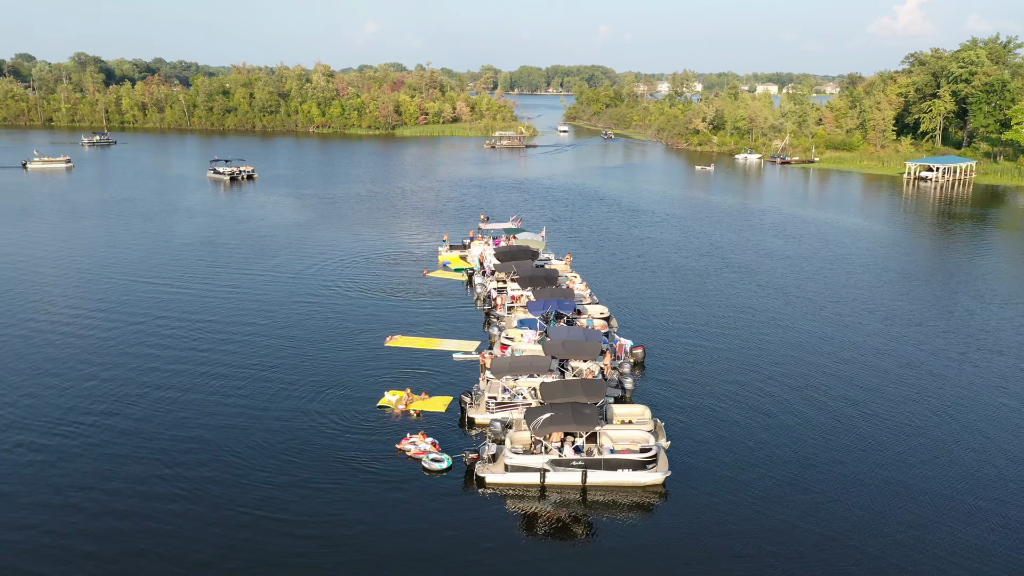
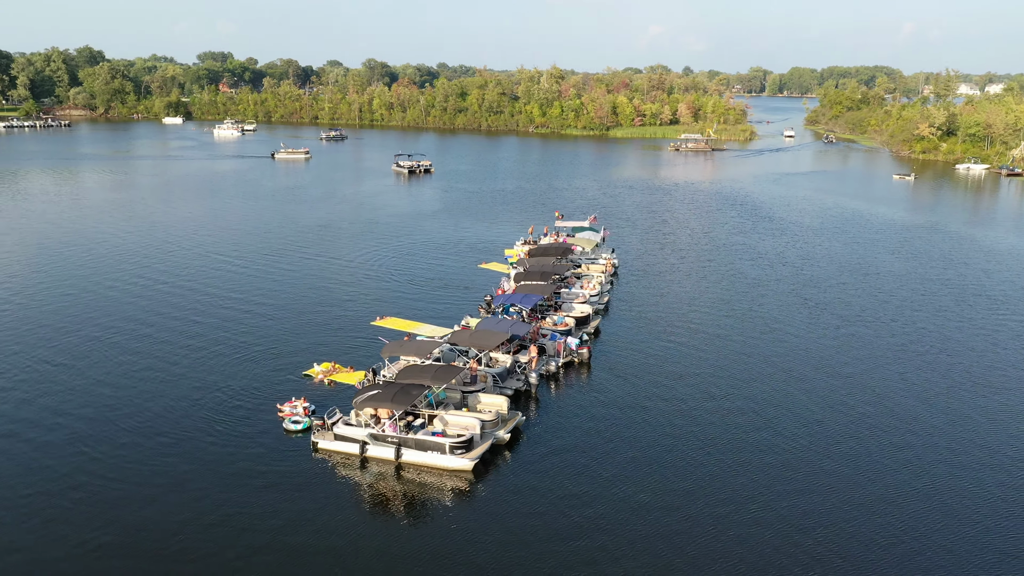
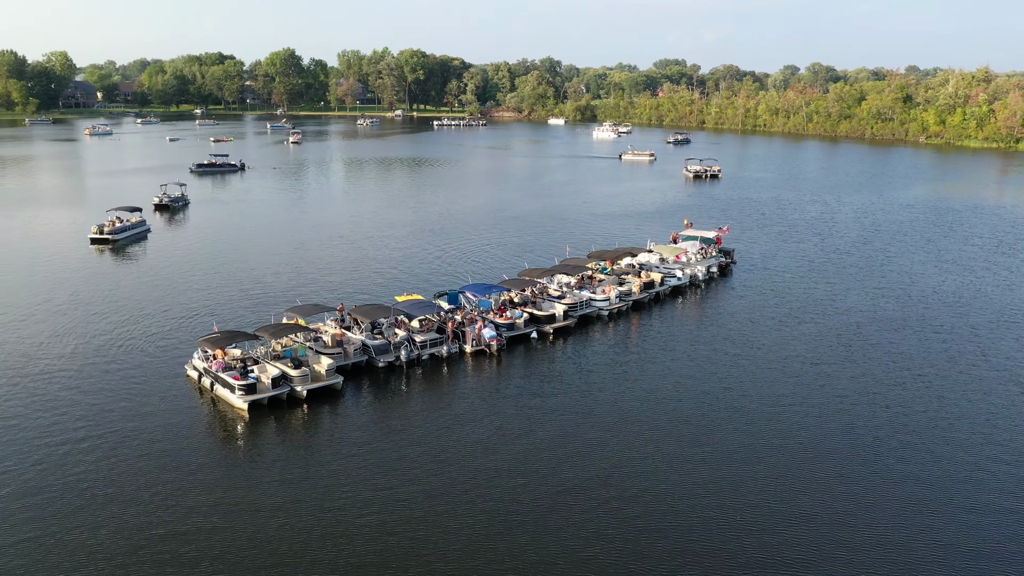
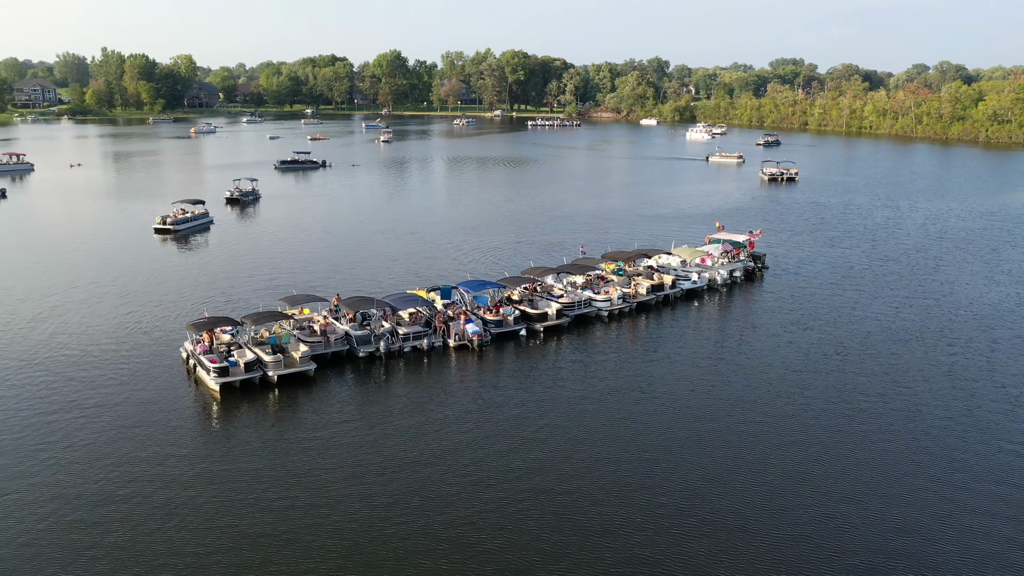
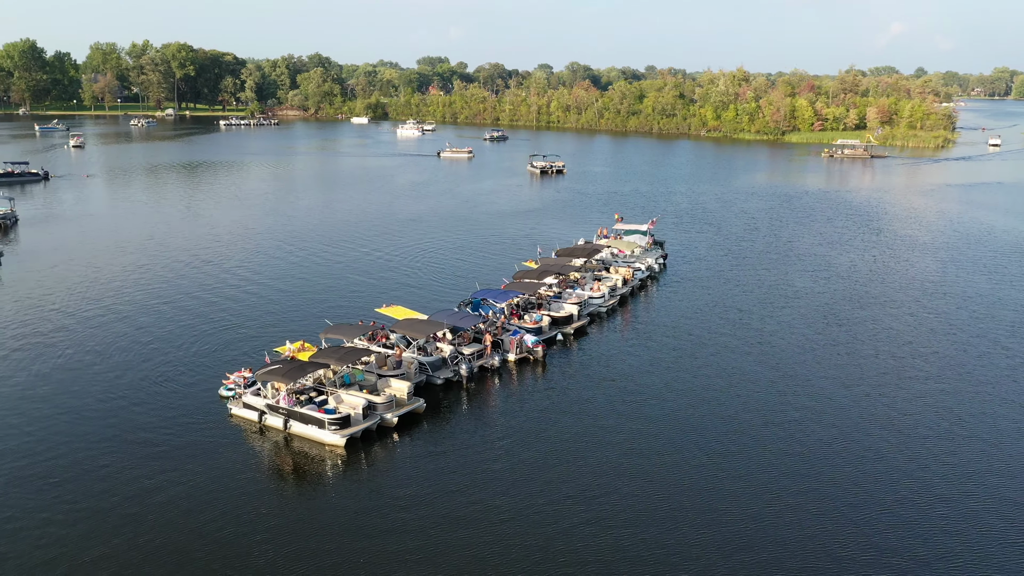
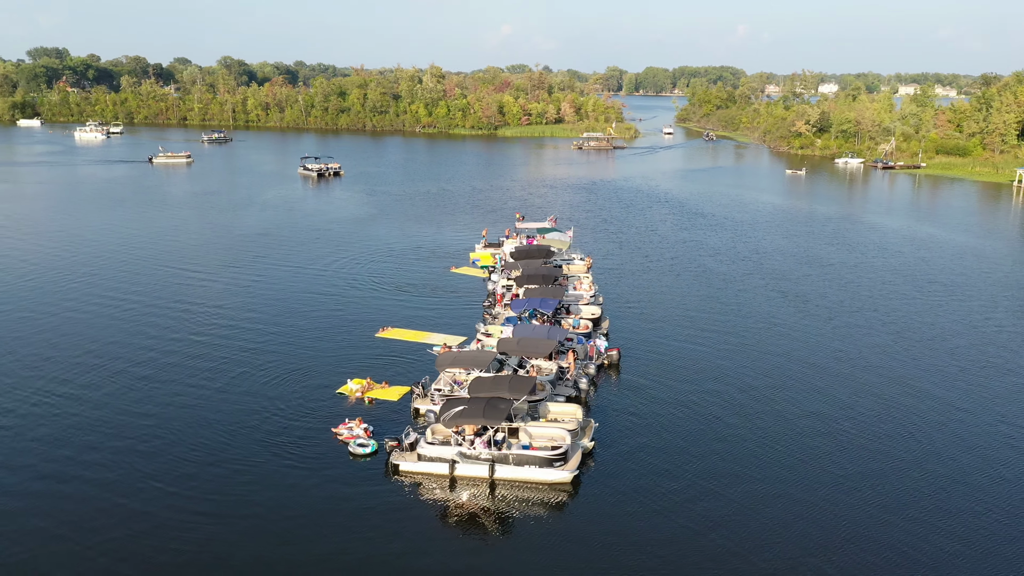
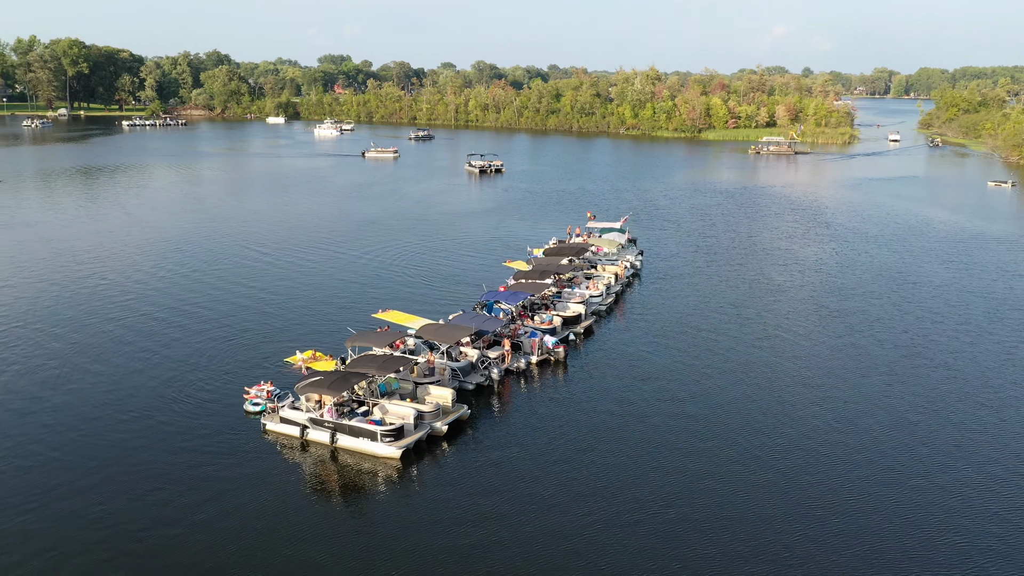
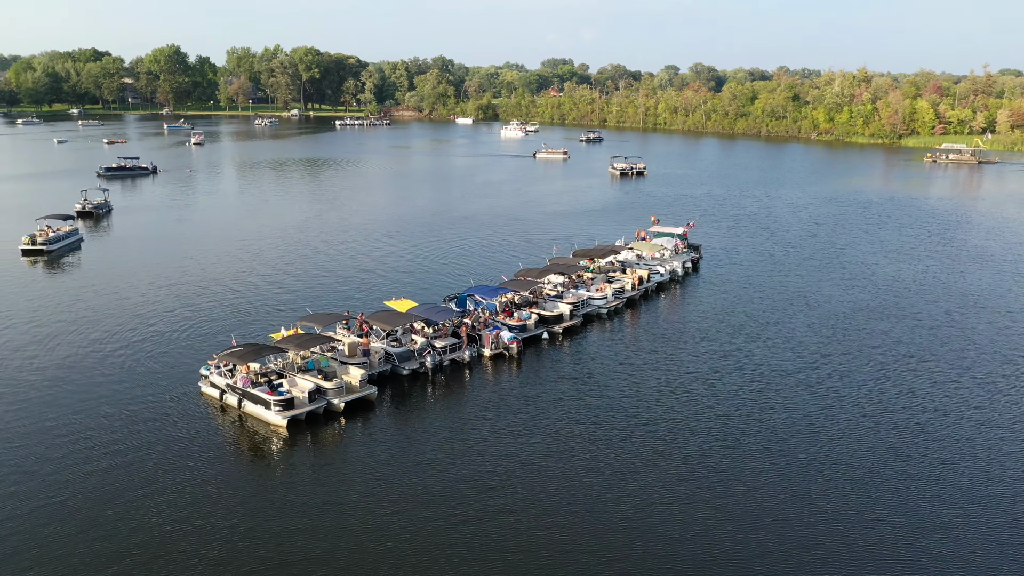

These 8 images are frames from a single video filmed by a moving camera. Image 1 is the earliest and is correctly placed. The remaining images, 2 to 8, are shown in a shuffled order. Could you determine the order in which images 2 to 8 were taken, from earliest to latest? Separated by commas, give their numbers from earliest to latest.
6, 2, 7, 5, 8, 3, 4
